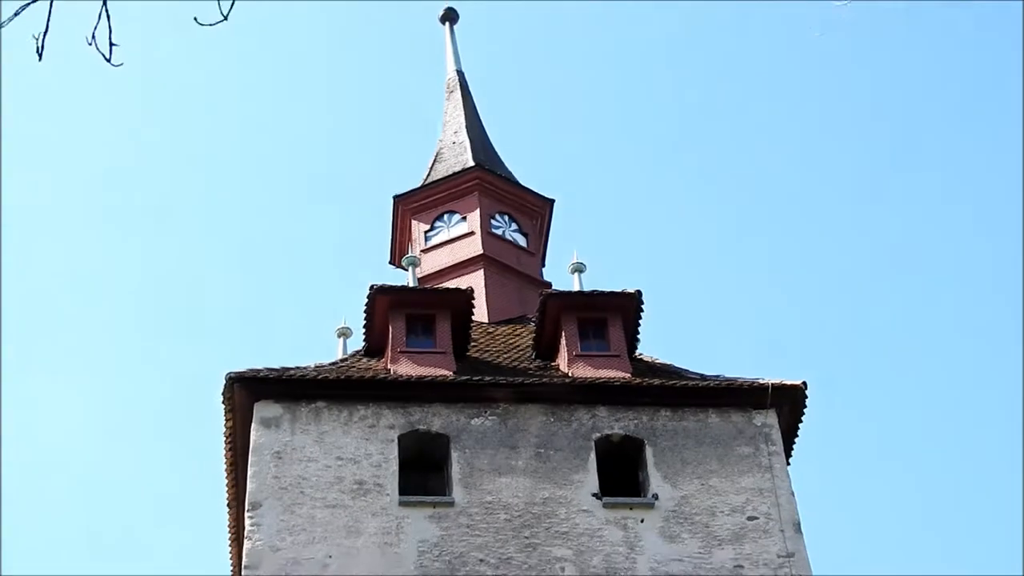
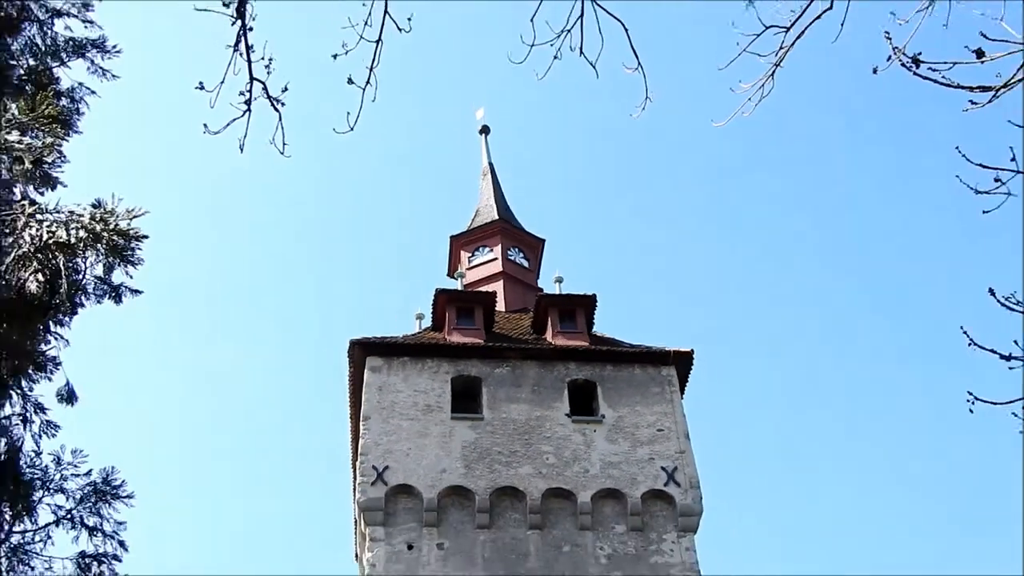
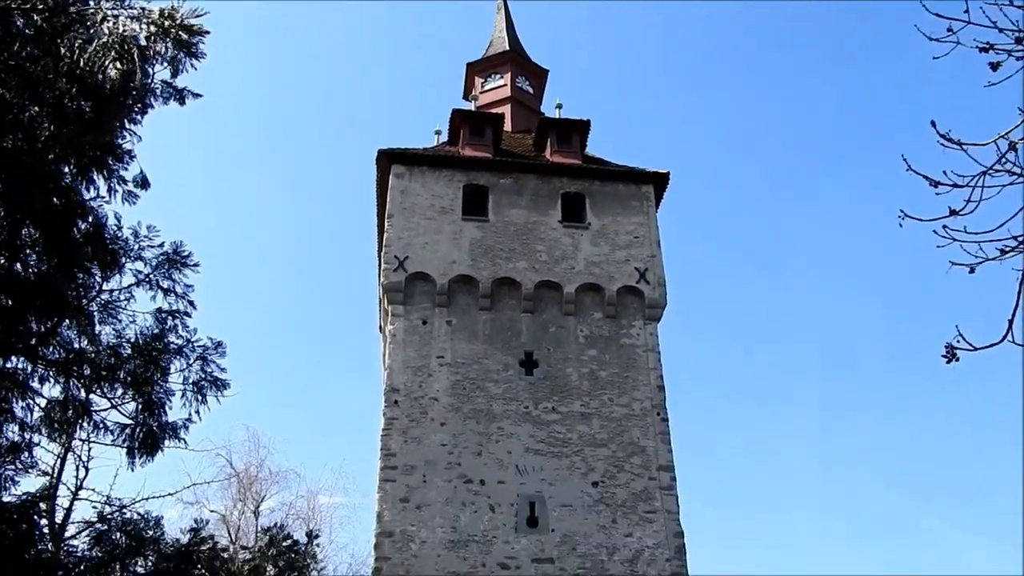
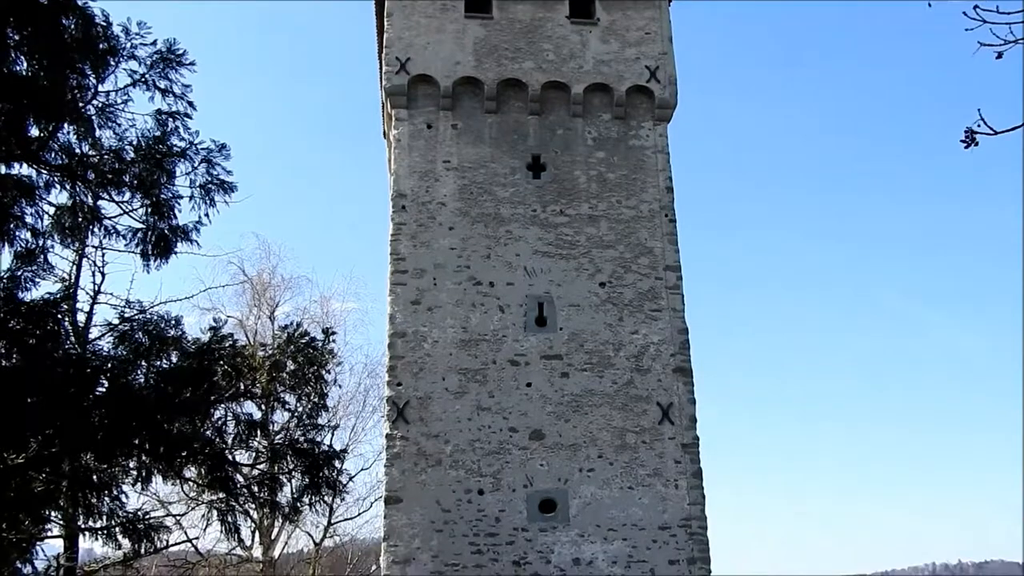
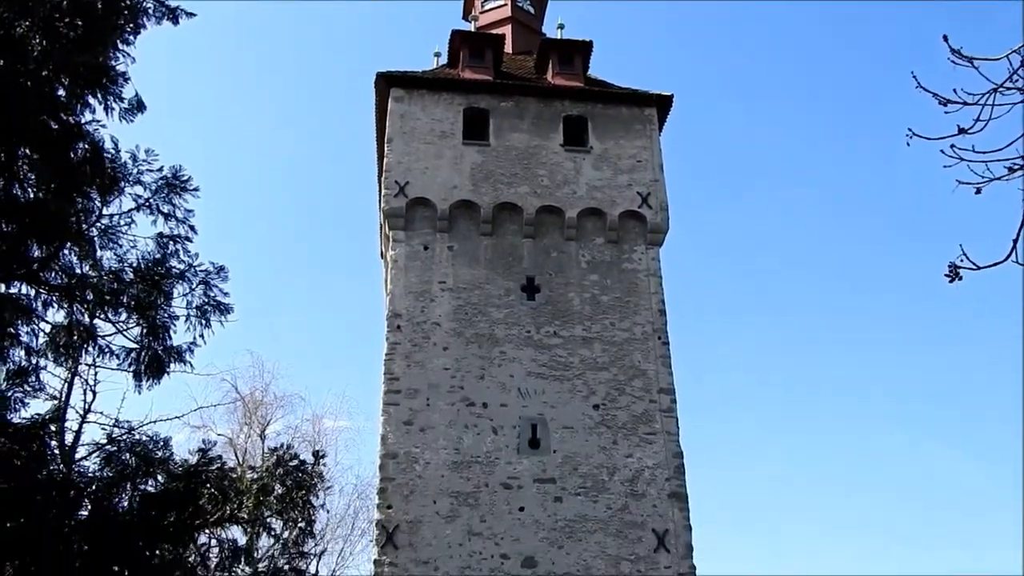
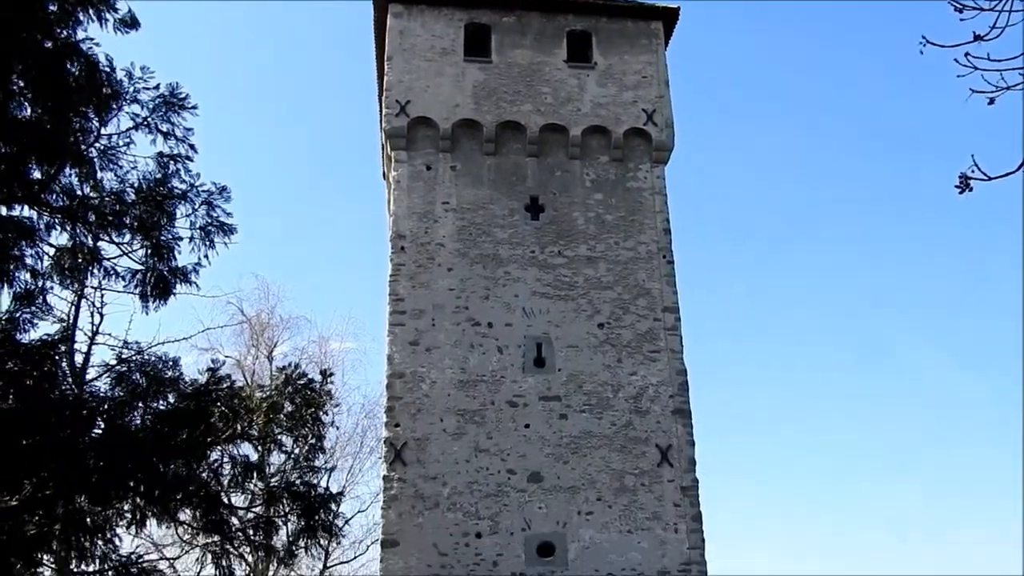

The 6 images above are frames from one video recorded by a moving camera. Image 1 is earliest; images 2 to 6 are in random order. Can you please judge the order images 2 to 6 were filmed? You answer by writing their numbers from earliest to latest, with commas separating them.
2, 3, 5, 6, 4
